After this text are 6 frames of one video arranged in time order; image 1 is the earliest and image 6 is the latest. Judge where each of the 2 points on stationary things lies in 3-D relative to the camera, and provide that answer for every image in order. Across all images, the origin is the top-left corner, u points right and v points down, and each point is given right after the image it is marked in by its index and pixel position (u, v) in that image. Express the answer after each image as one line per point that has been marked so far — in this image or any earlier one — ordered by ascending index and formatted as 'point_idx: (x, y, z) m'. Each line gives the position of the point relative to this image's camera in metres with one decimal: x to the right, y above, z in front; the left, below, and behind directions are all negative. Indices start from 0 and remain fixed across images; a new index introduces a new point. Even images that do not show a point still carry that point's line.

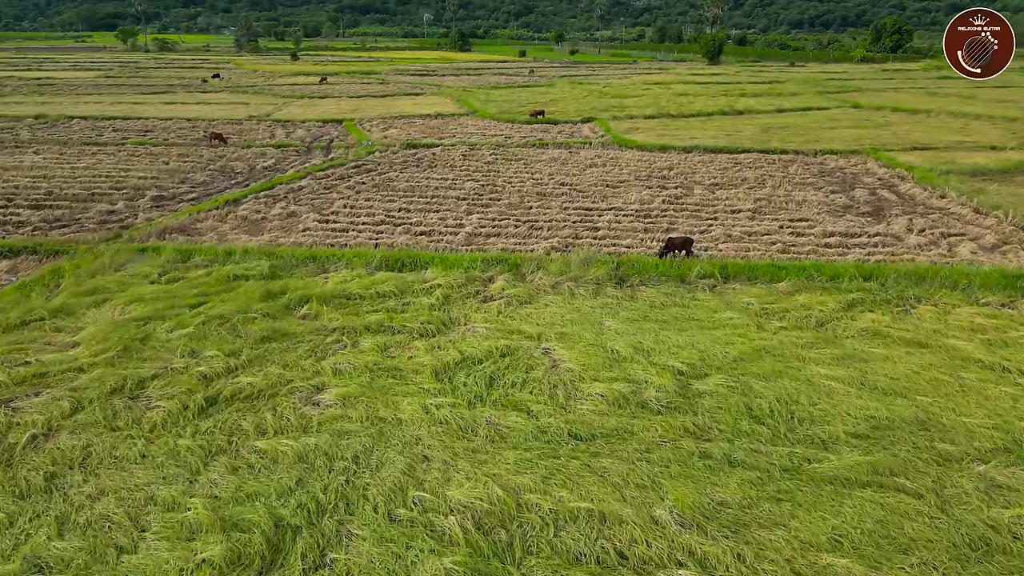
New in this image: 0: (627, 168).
0: (+3.6, +3.8, +18.6) m
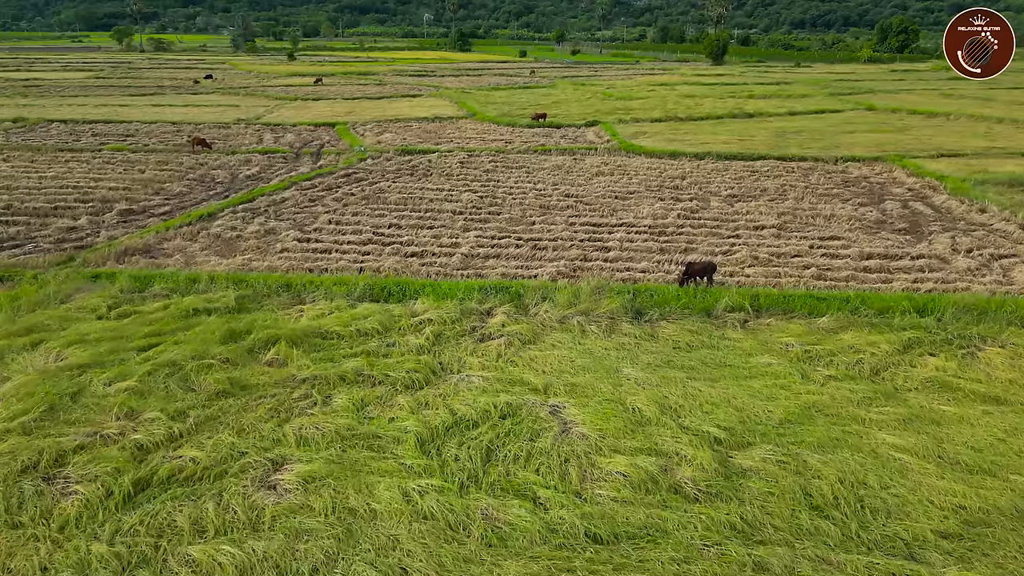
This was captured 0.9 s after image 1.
0: (+3.7, +3.3, +17.4) m
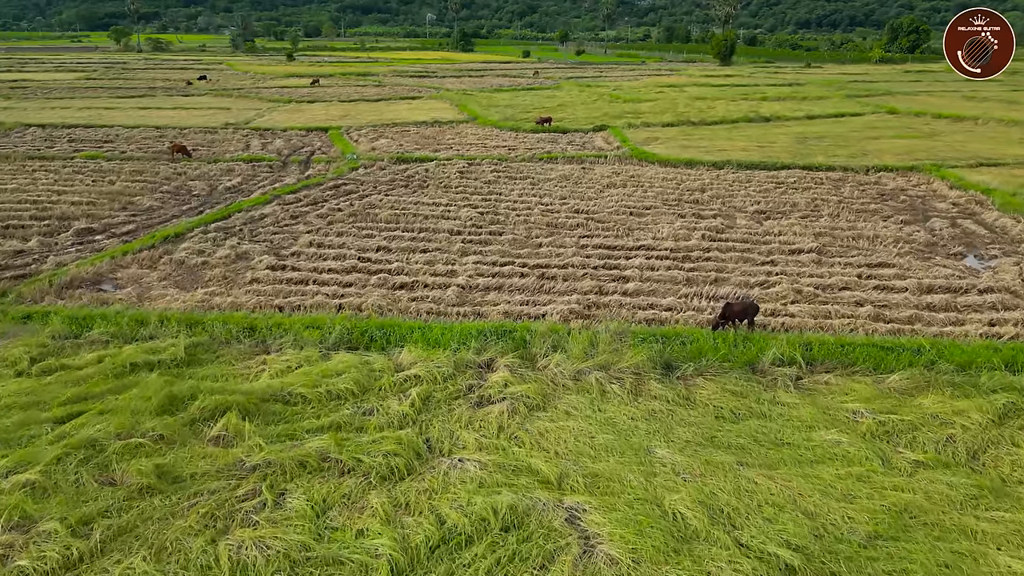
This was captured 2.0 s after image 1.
0: (+3.8, +2.7, +15.9) m
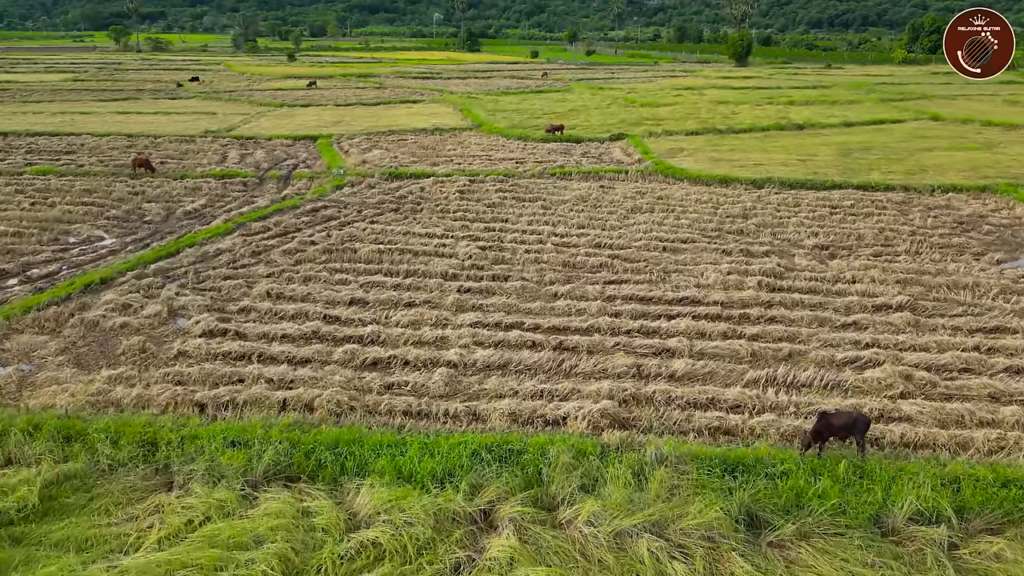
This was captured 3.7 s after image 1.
0: (+4.0, +1.7, +13.5) m
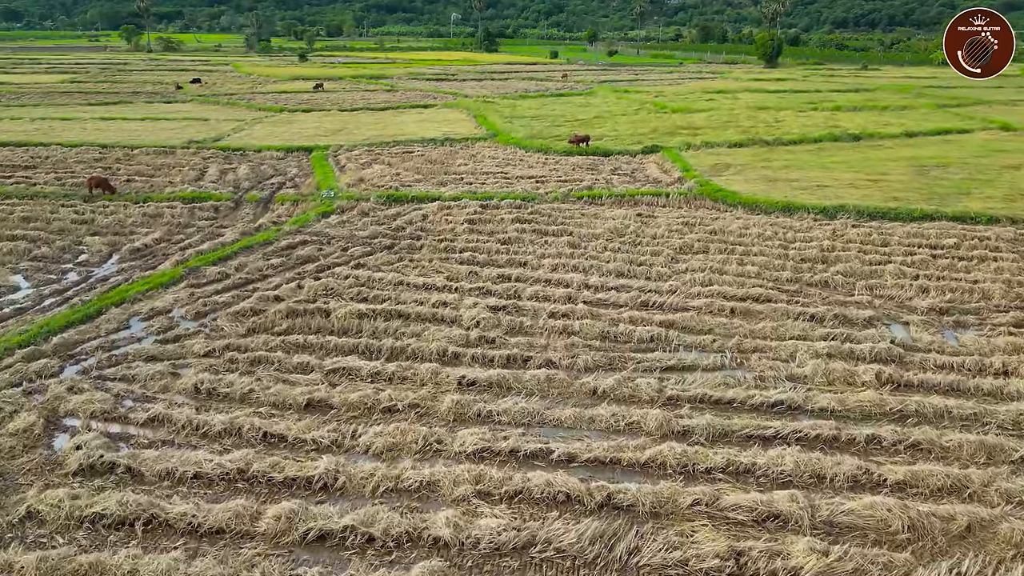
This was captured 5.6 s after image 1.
0: (+4.3, +0.6, +10.8) m
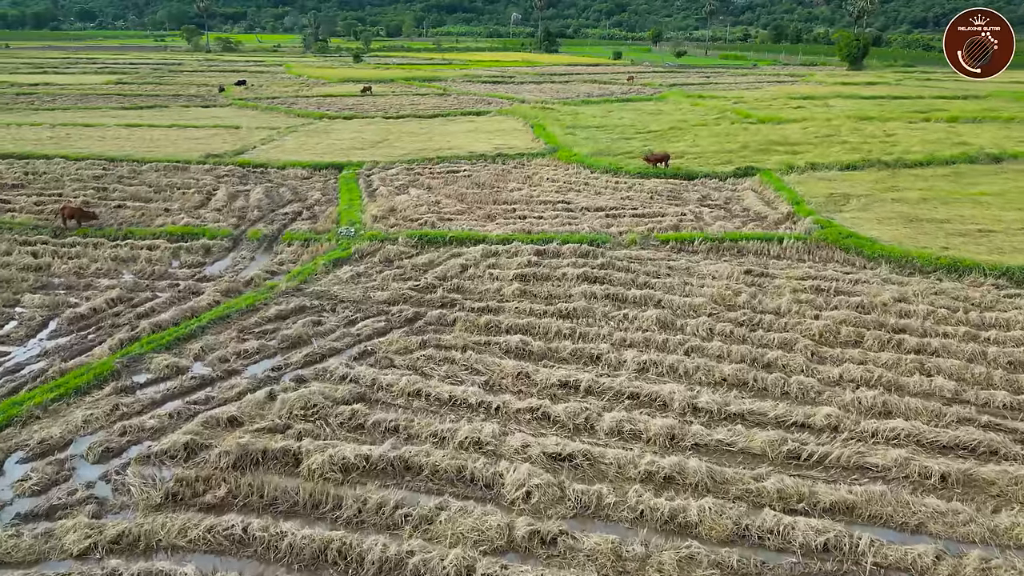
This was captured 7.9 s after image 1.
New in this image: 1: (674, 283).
0: (+5.2, -0.9, +7.3) m
1: (+2.6, +0.1, +9.4) m
